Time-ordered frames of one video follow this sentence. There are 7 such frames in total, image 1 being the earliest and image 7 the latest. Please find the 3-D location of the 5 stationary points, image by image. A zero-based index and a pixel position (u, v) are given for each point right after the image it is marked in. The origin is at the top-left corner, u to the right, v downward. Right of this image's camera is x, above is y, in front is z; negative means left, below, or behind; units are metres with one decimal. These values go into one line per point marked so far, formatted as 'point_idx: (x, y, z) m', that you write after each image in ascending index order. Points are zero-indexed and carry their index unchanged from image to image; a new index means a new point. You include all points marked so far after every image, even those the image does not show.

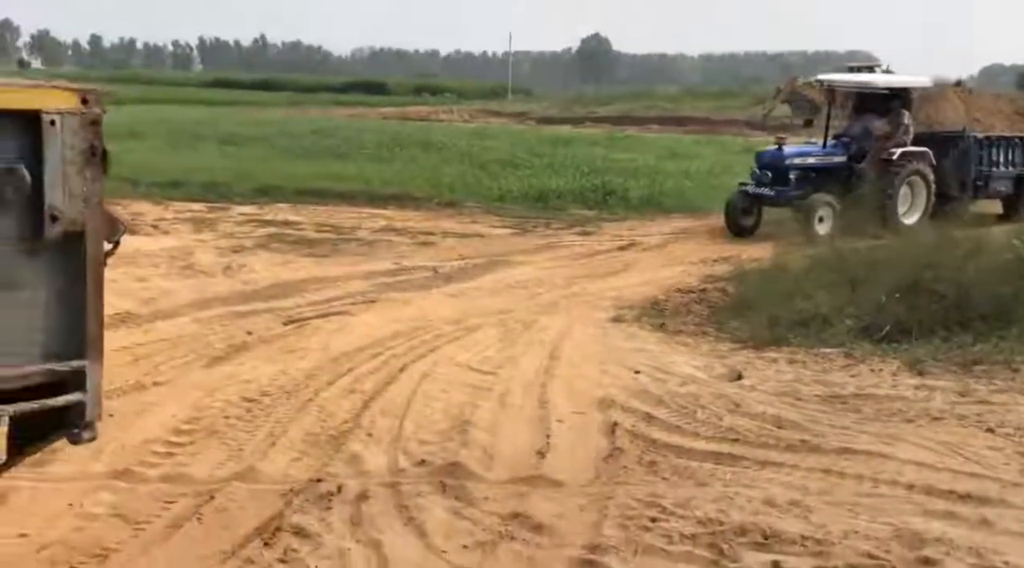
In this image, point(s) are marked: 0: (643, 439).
0: (+0.7, -0.9, +5.8) m
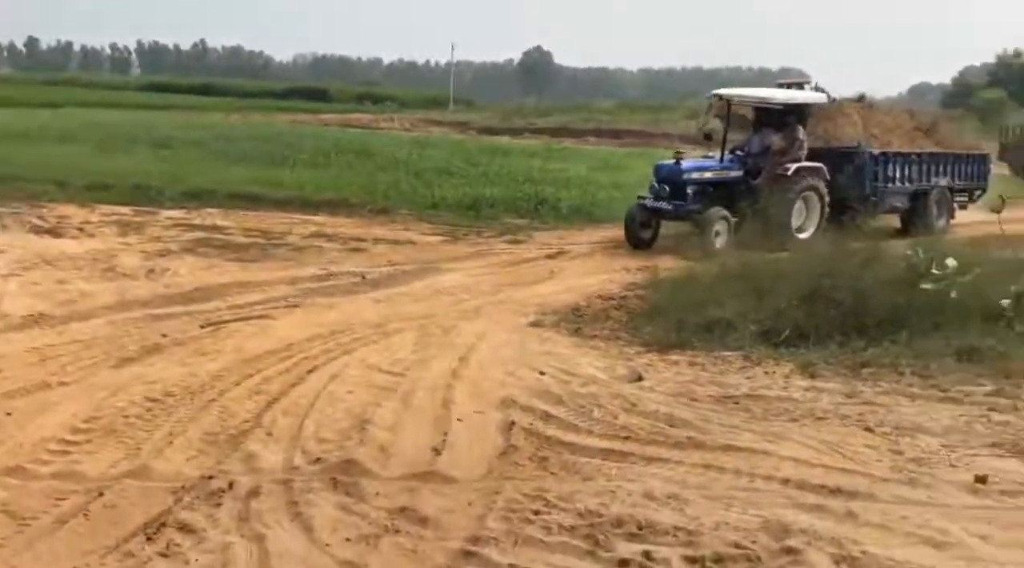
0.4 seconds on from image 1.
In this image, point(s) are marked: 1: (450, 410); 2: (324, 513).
0: (+0.1, -0.9, +6.0) m
1: (-0.4, -0.8, +6.3) m
2: (-0.9, -1.1, +5.0) m
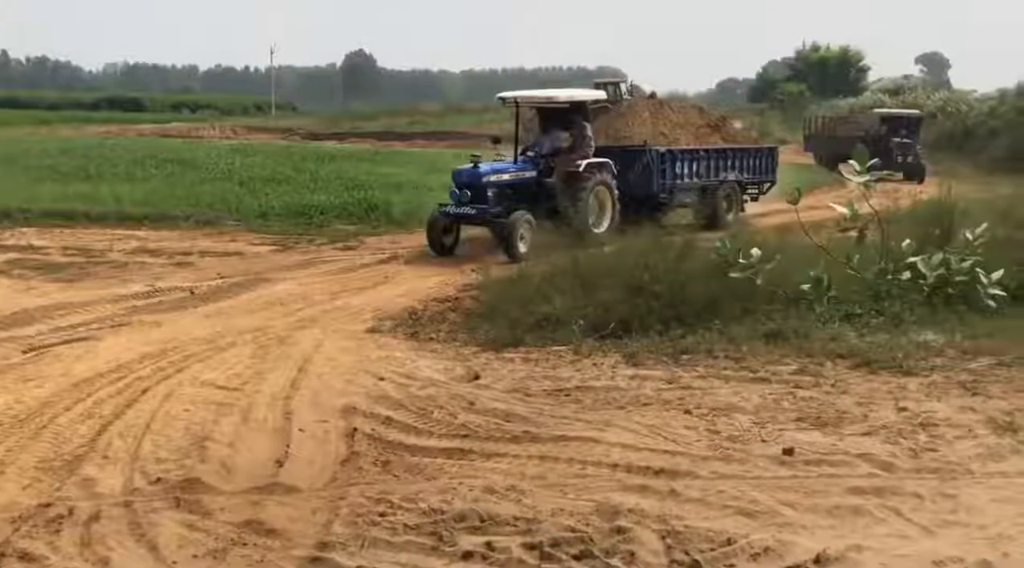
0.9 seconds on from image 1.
0: (-0.8, -0.9, +6.2) m
1: (-1.3, -0.8, +6.4) m
2: (-1.7, -1.2, +5.0) m
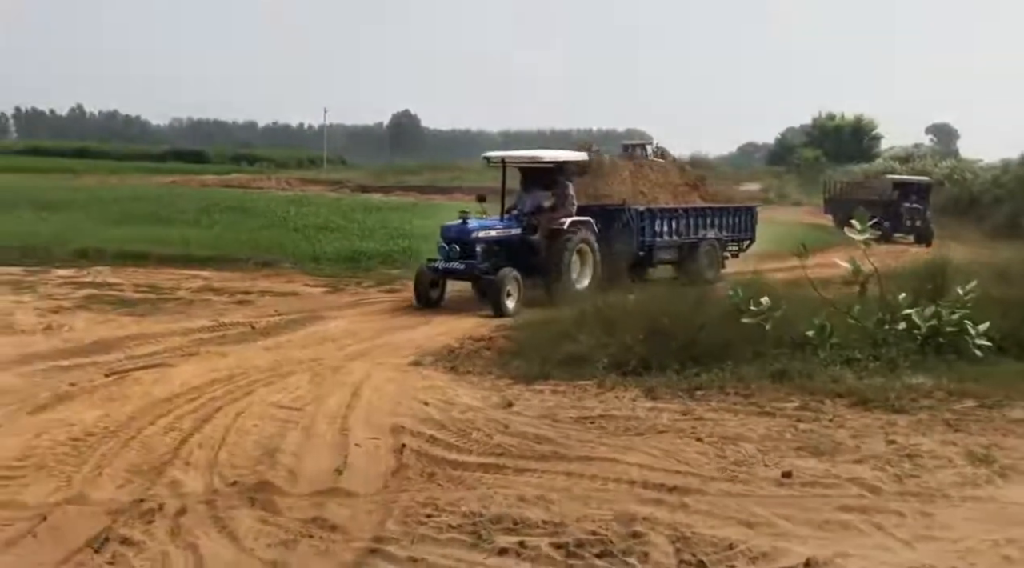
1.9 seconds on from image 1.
0: (-0.6, -1.1, +7.0) m
1: (-1.1, -1.1, +7.3) m
2: (-1.5, -1.4, +5.9) m
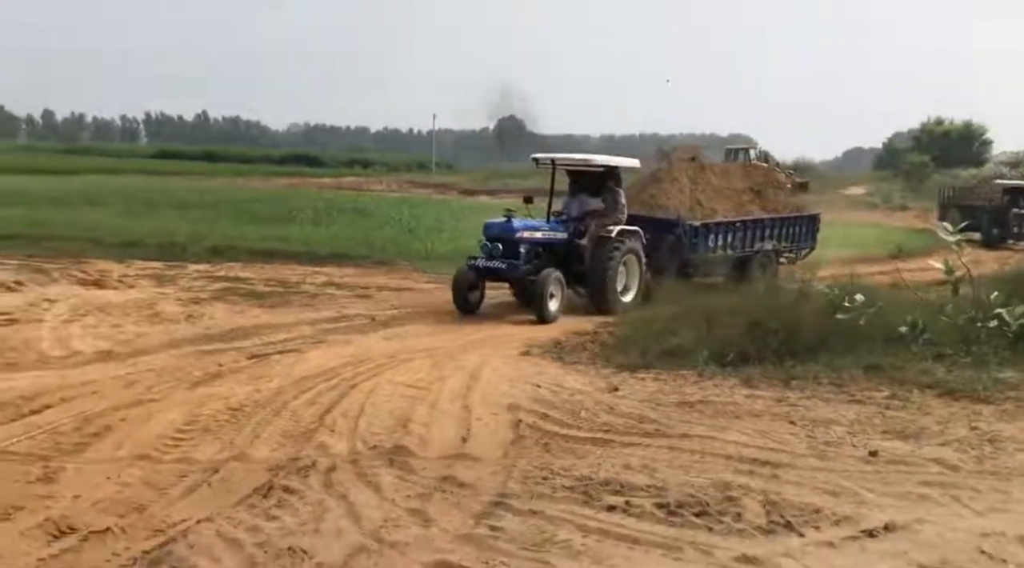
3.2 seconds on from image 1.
0: (+0.2, -1.1, +7.8) m
1: (-0.3, -1.0, +8.1) m
2: (-0.8, -1.3, +6.8) m
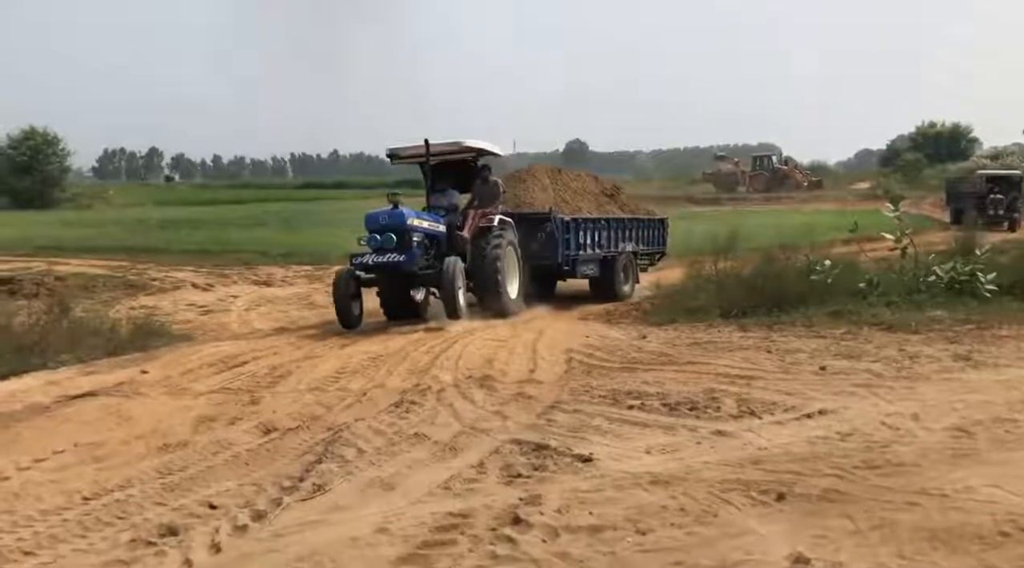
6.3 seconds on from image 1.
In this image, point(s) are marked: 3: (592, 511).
0: (+0.7, -0.8, +10.8) m
1: (+0.2, -0.8, +11.2) m
2: (-0.3, -1.1, +9.8) m
3: (+0.5, -1.4, +6.6) m
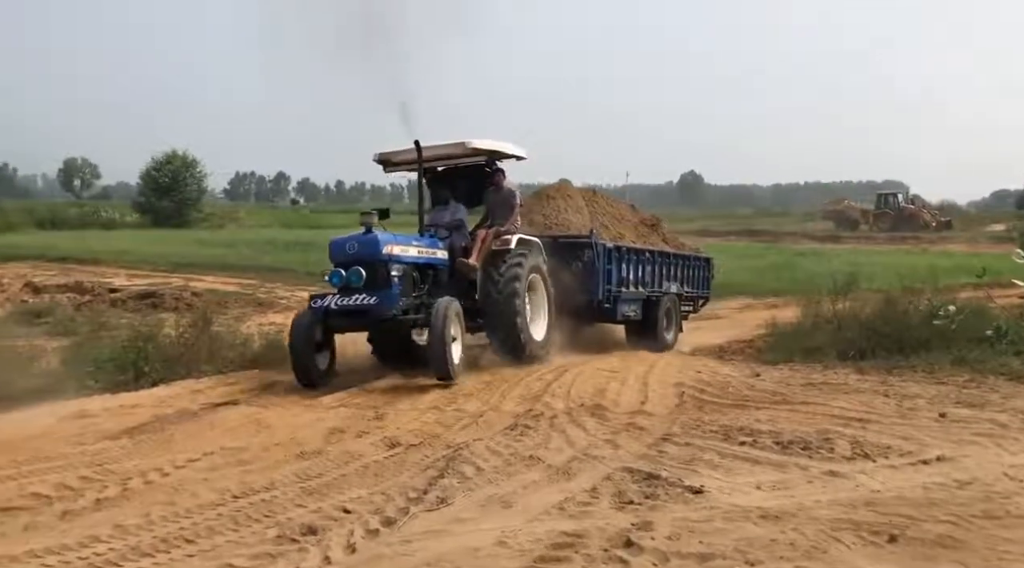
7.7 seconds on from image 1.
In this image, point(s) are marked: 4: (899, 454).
0: (+1.9, -1.2, +11.0) m
1: (+1.4, -1.1, +11.4) m
2: (+0.7, -1.4, +10.1) m
3: (+1.2, -1.7, +6.8) m
4: (+3.4, -1.5, +9.3) m
